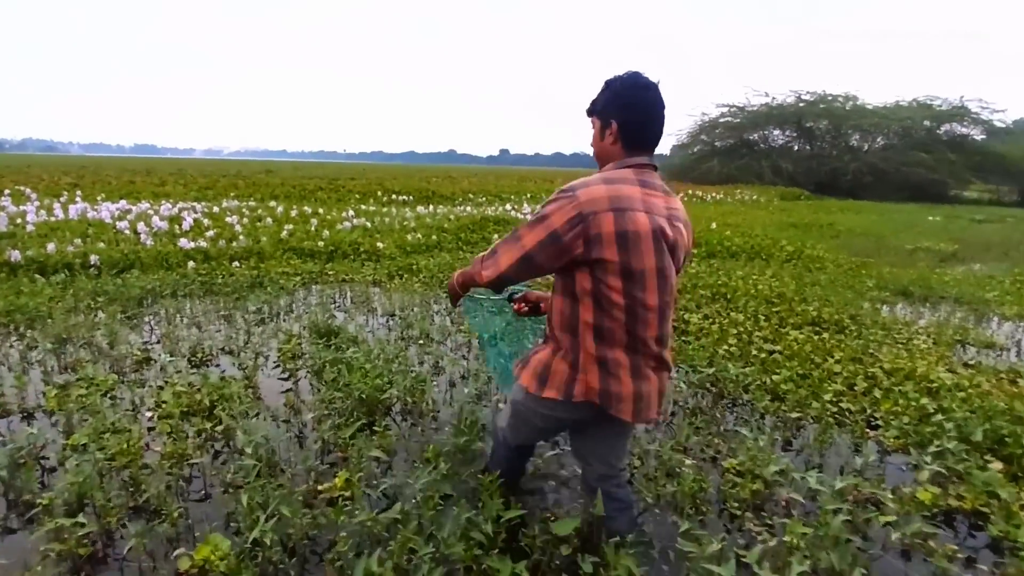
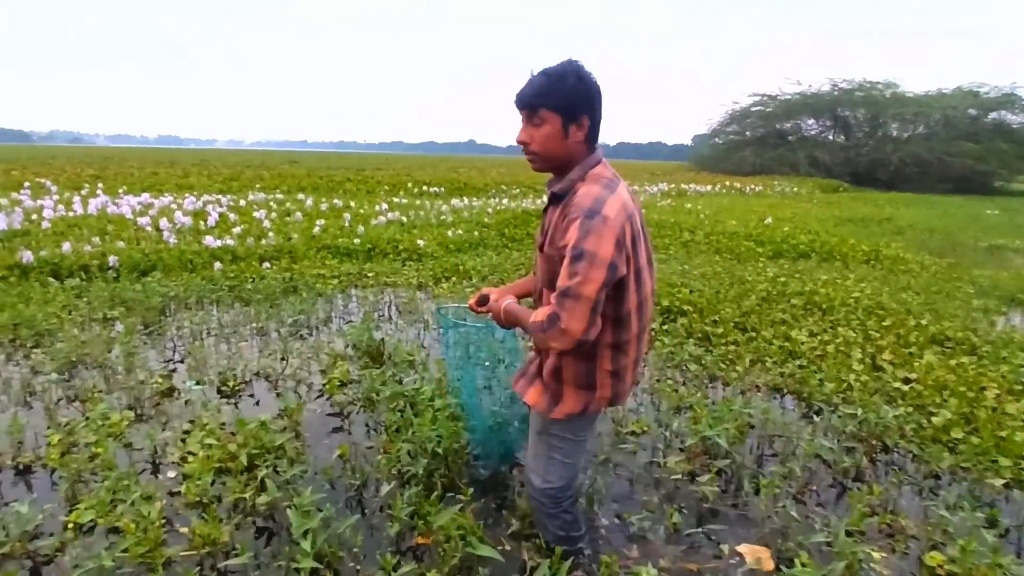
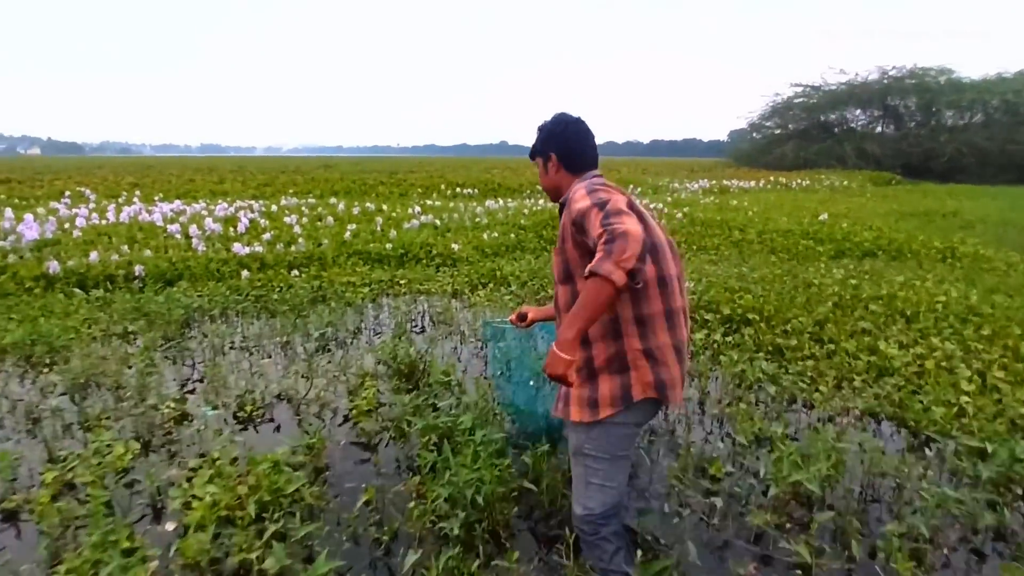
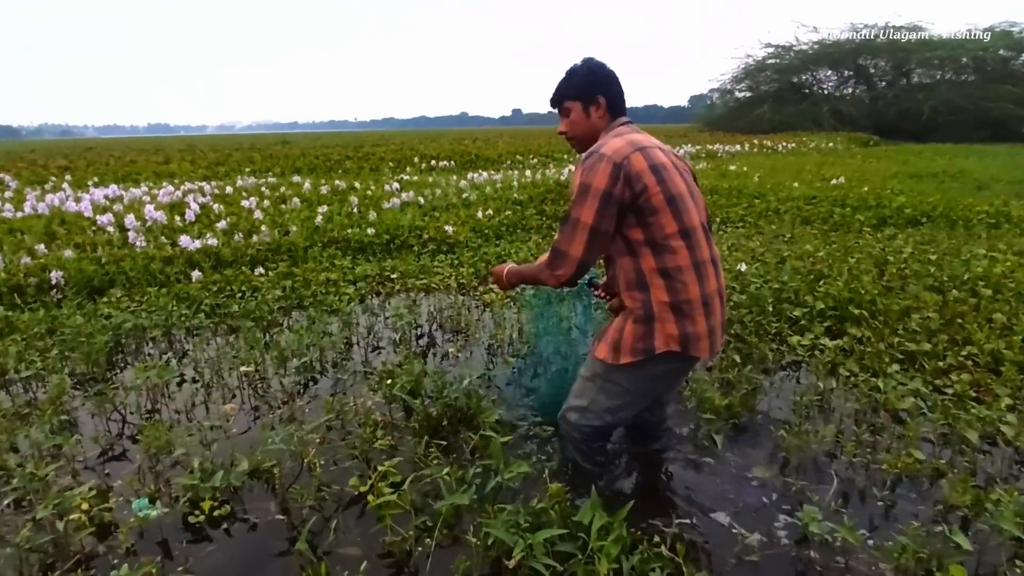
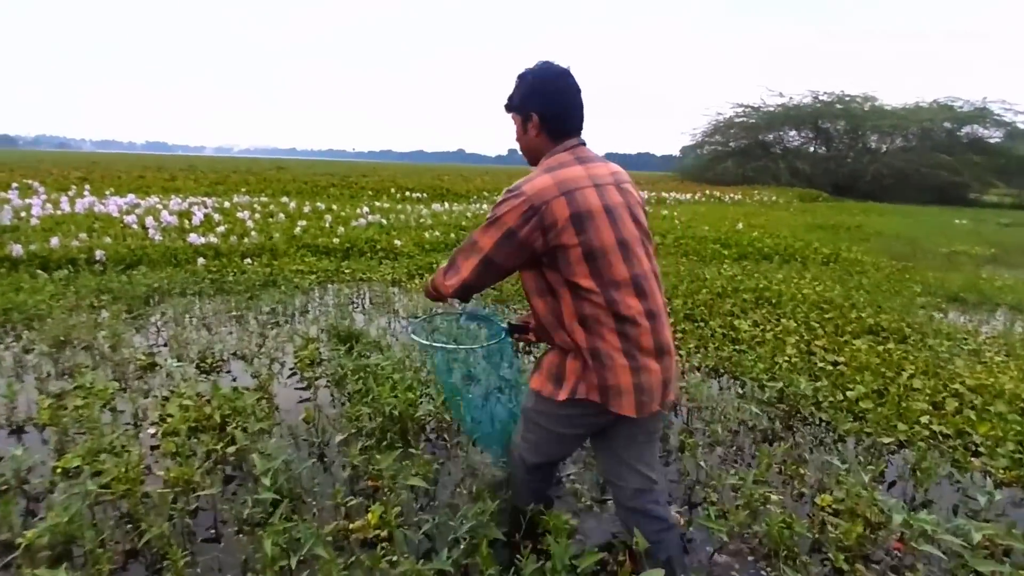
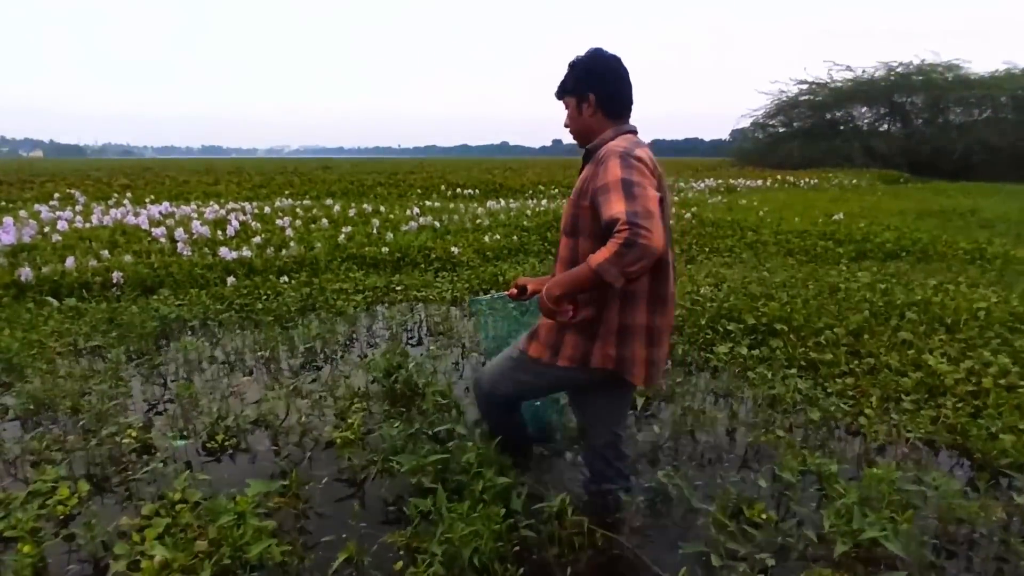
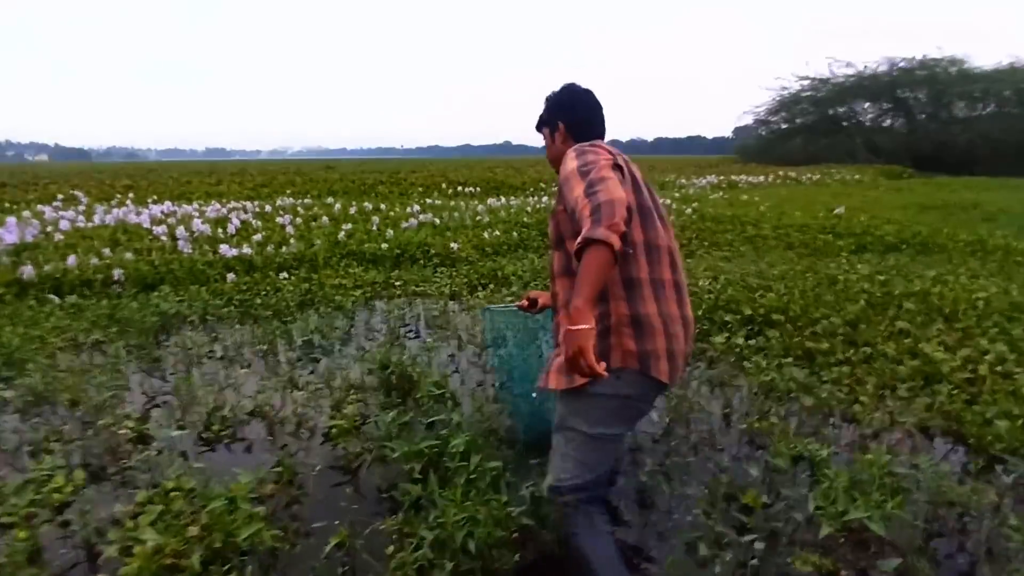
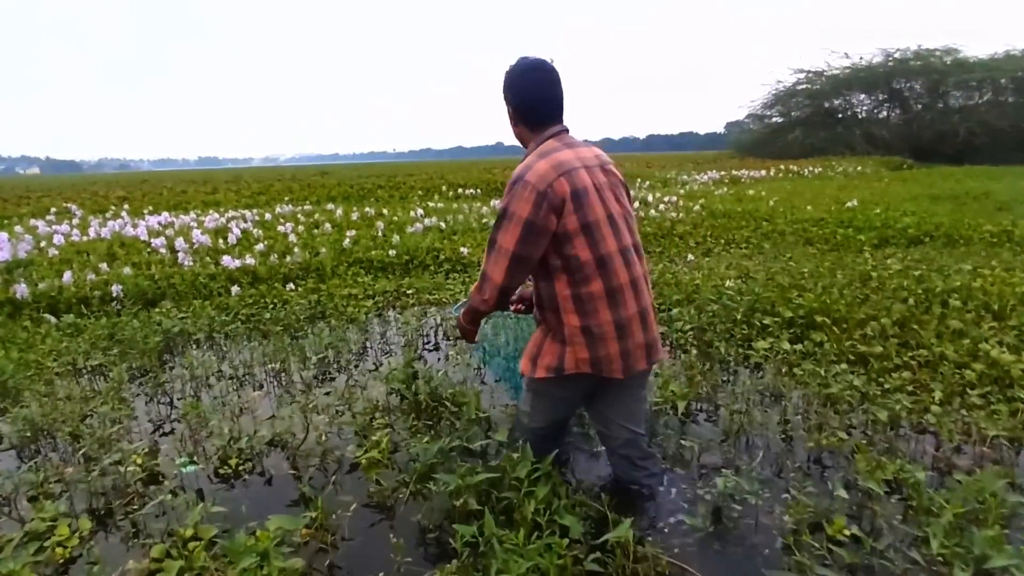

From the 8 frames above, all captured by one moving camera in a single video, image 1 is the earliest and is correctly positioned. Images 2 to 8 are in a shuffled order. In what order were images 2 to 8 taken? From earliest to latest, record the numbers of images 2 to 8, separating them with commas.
5, 2, 3, 7, 6, 8, 4
